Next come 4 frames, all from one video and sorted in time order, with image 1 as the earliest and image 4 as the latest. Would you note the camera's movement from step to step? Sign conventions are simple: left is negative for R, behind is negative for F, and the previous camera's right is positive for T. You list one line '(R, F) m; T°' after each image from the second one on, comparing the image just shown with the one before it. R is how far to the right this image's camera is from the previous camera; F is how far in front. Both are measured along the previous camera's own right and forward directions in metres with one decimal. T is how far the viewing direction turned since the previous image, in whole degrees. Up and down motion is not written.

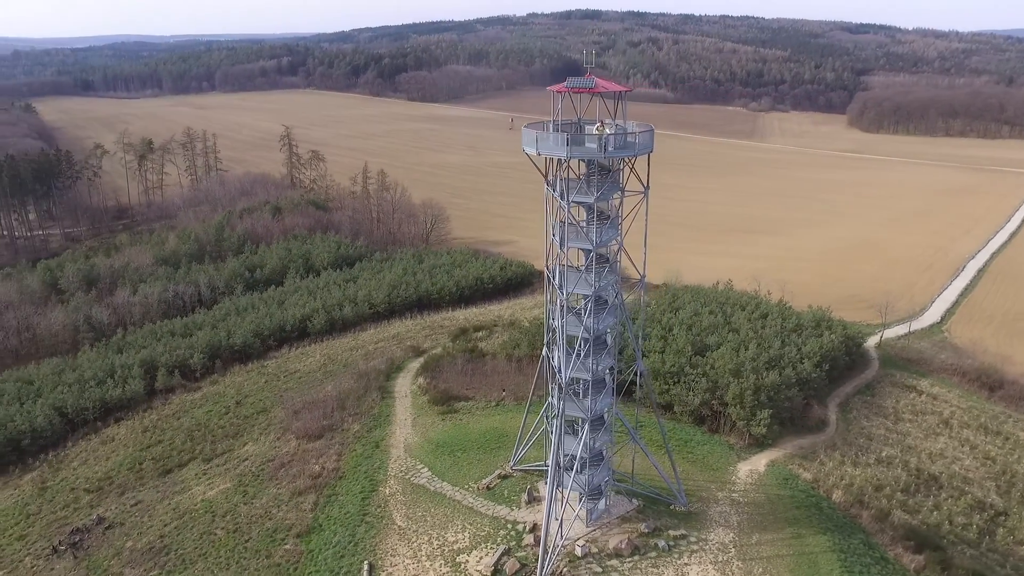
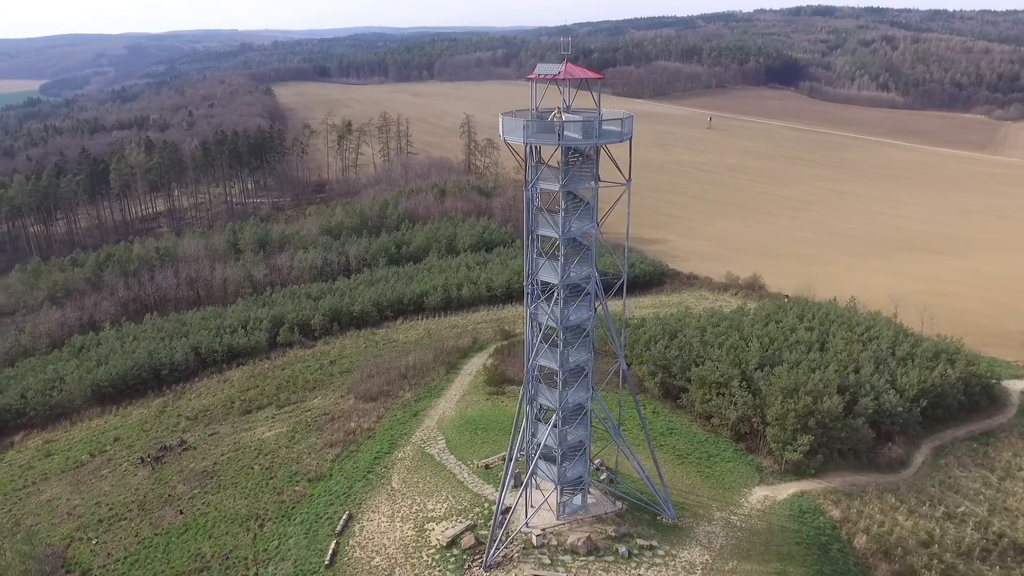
(+4.8, +0.4) m; -16°
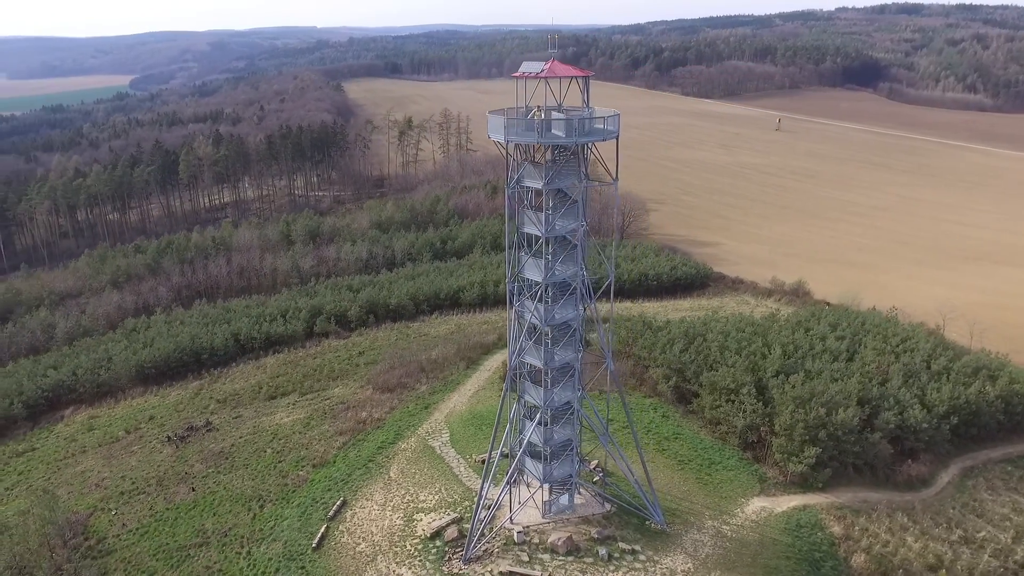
(+1.7, 0.0) m; -5°
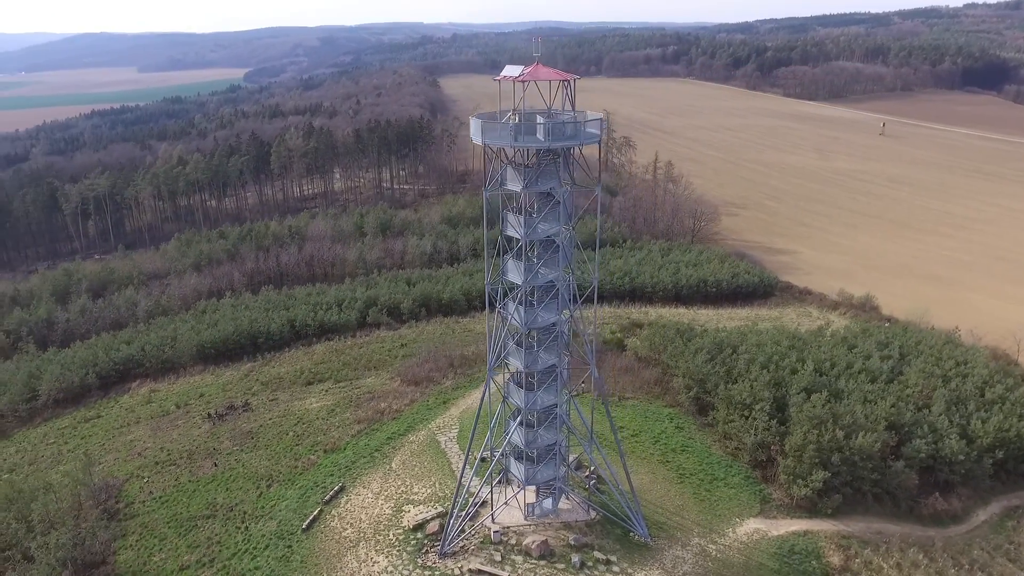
(+2.4, +0.1) m; -7°
